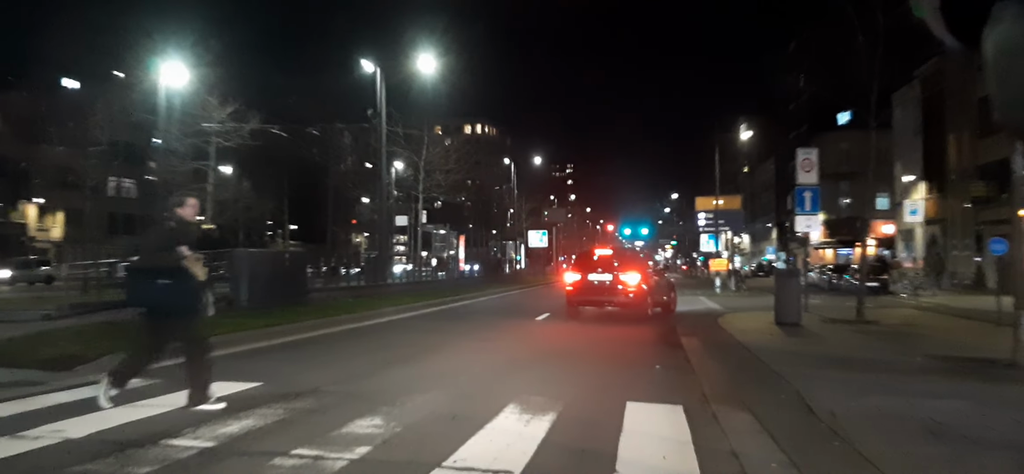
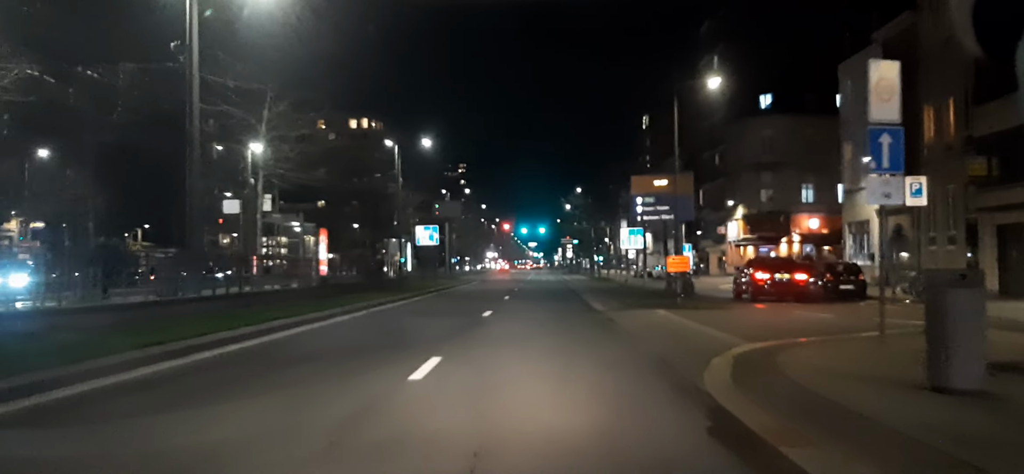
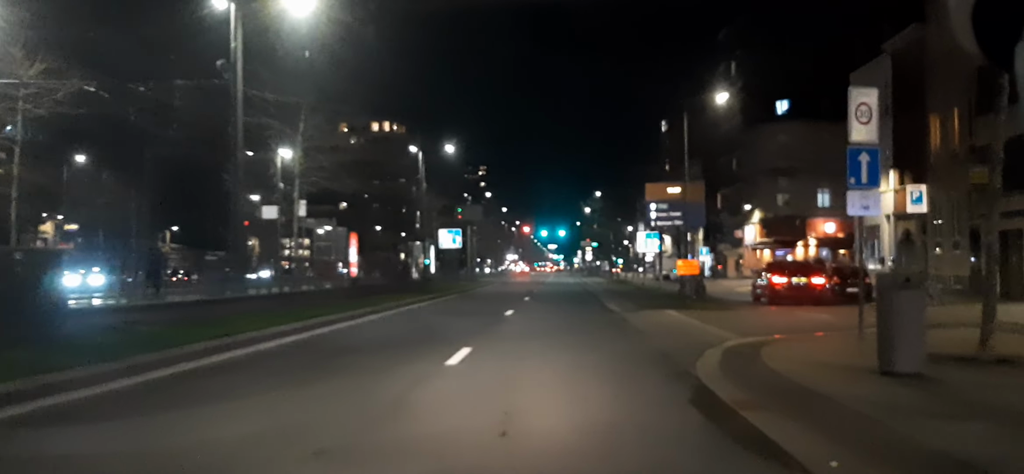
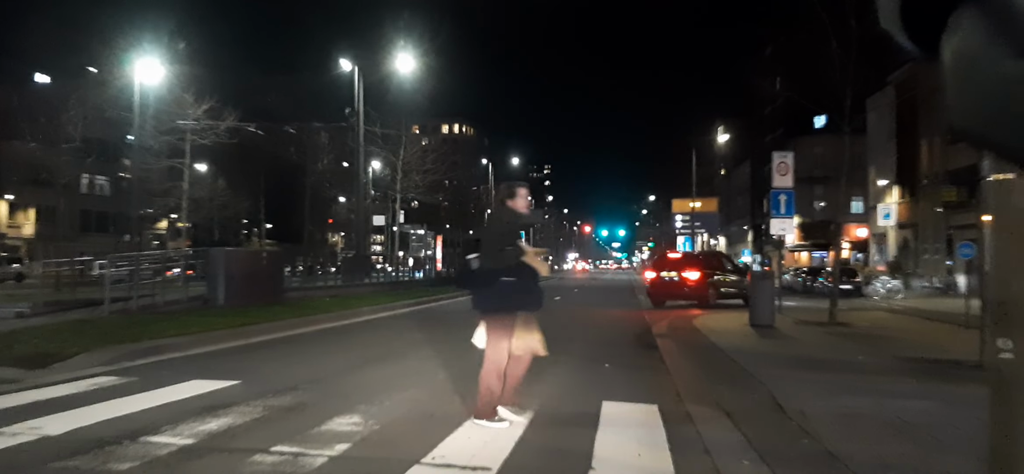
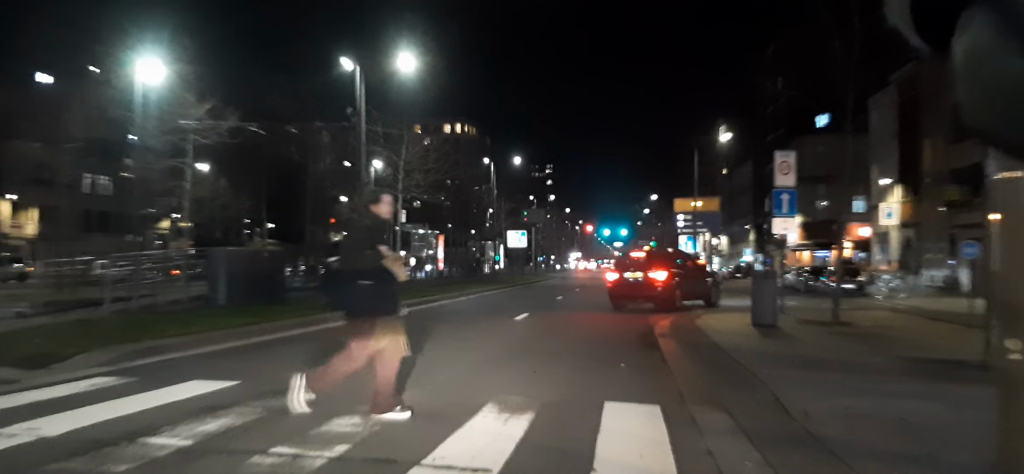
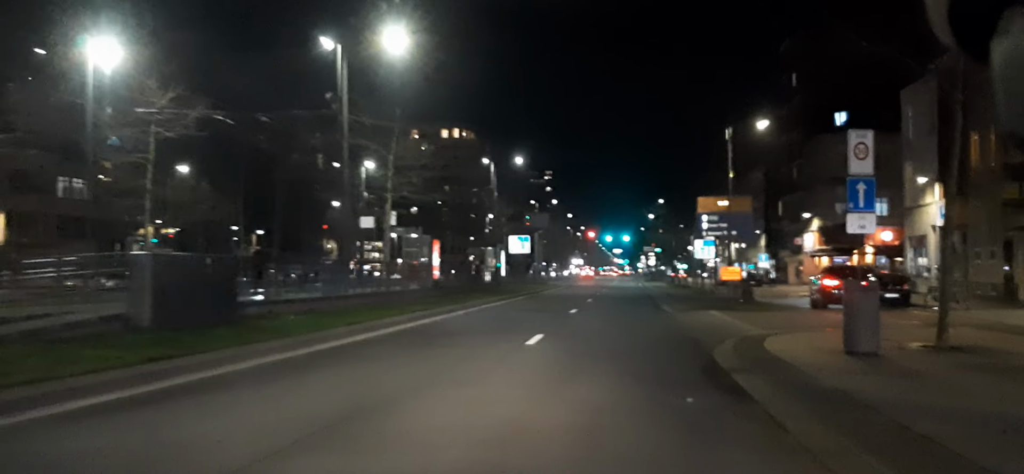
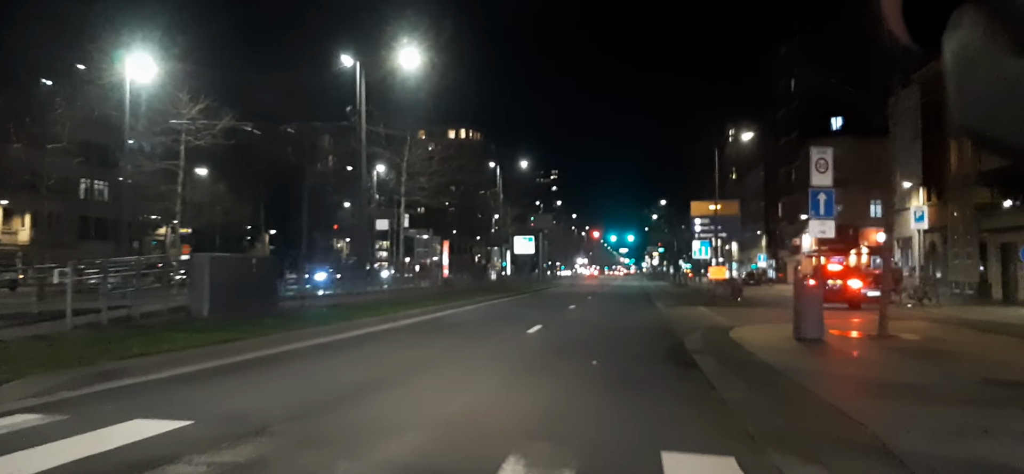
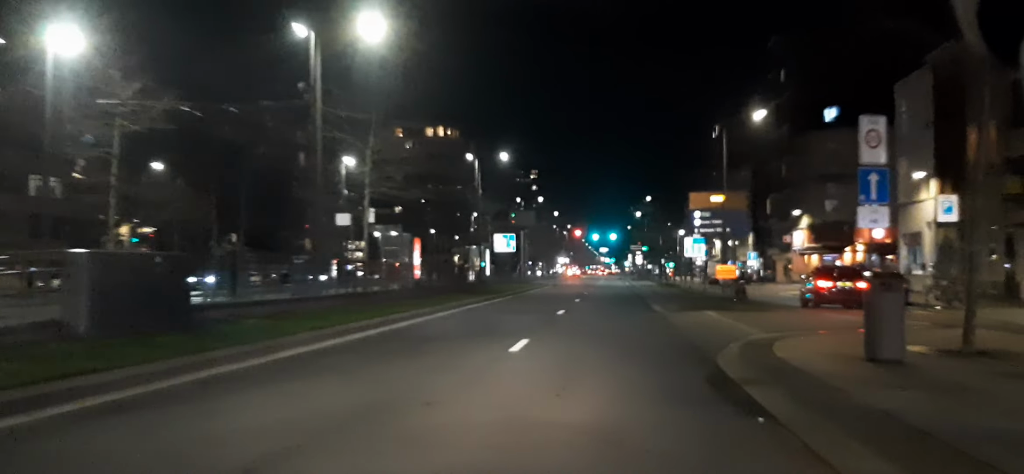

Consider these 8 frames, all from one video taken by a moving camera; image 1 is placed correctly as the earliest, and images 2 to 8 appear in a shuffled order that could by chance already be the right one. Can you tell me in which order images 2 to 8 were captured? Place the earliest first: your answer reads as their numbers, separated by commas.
5, 4, 7, 6, 8, 3, 2
